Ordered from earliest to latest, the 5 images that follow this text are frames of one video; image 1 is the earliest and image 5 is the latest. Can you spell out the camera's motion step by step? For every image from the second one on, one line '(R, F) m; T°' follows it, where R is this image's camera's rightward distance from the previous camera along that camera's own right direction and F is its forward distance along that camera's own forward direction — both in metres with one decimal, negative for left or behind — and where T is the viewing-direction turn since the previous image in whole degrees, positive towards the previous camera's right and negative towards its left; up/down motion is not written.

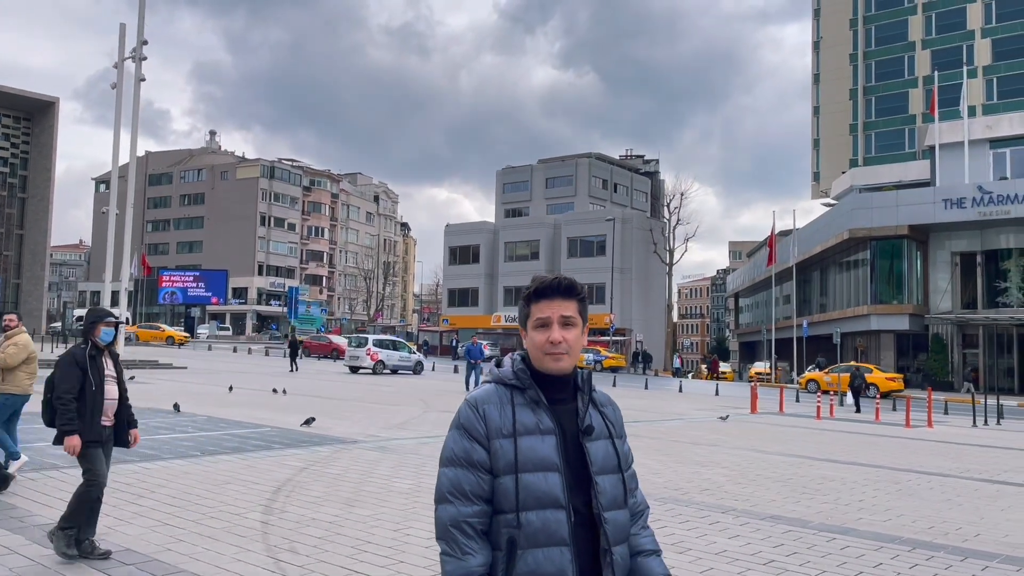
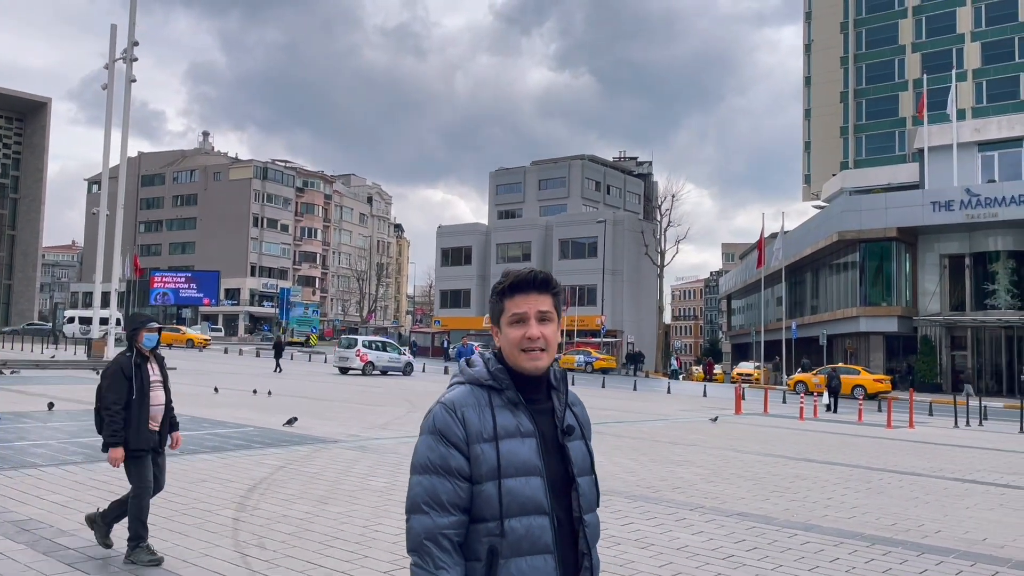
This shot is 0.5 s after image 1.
(+0.3, -0.1) m; 0°
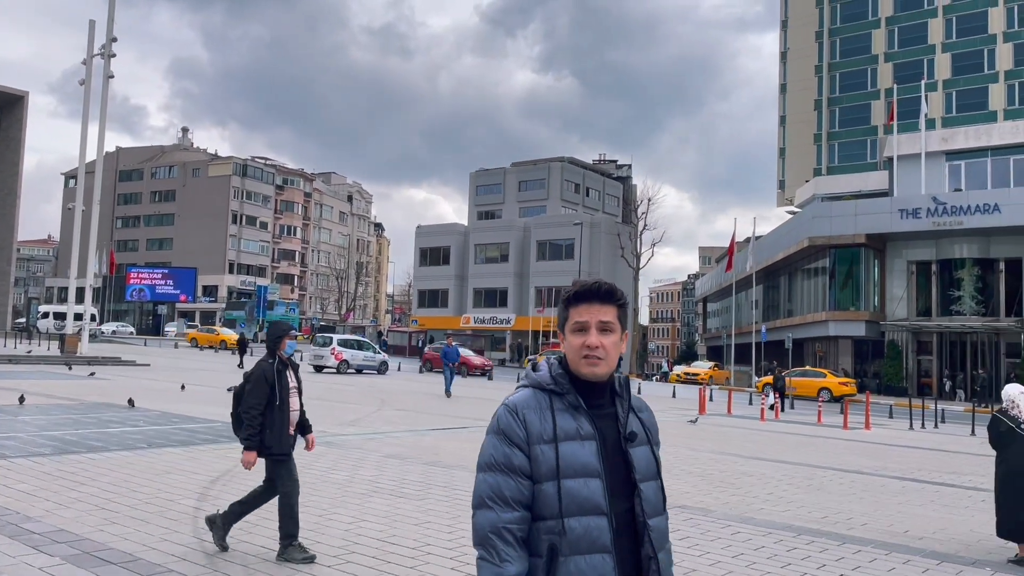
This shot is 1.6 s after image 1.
(+0.3, -0.4) m; +1°
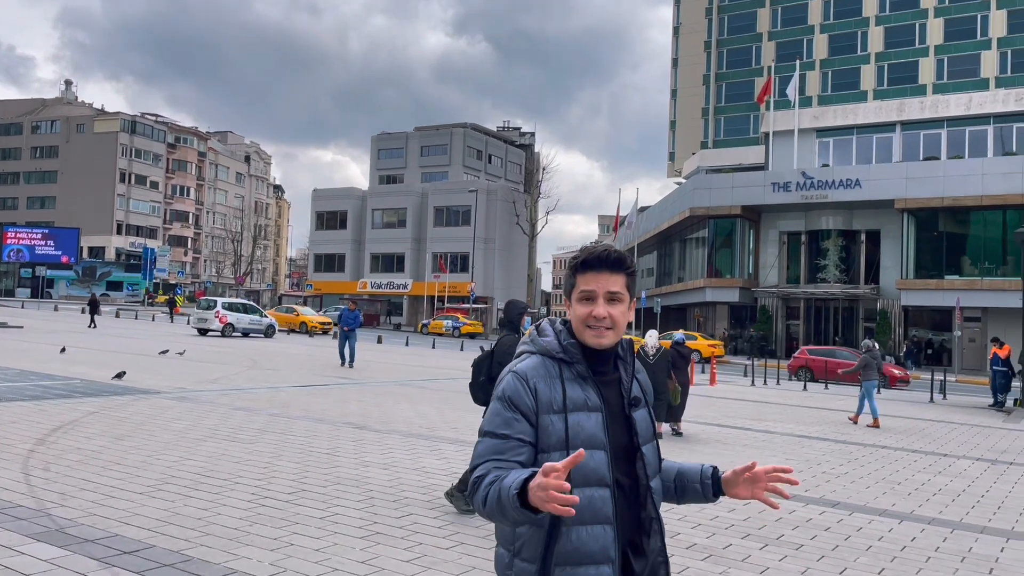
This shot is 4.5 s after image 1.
(+1.1, -1.0) m; +6°
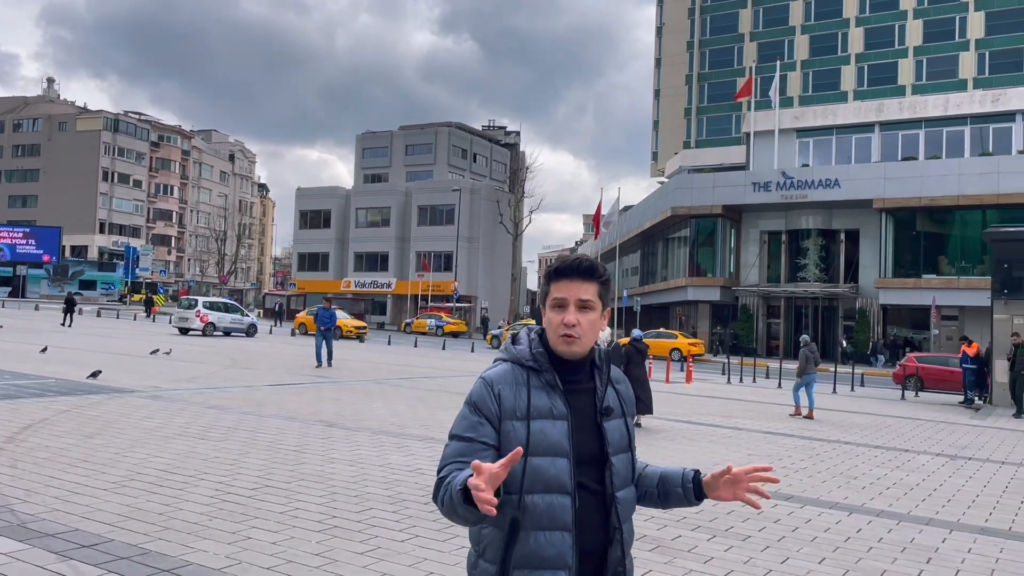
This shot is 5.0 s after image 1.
(+0.3, -0.2) m; +1°
